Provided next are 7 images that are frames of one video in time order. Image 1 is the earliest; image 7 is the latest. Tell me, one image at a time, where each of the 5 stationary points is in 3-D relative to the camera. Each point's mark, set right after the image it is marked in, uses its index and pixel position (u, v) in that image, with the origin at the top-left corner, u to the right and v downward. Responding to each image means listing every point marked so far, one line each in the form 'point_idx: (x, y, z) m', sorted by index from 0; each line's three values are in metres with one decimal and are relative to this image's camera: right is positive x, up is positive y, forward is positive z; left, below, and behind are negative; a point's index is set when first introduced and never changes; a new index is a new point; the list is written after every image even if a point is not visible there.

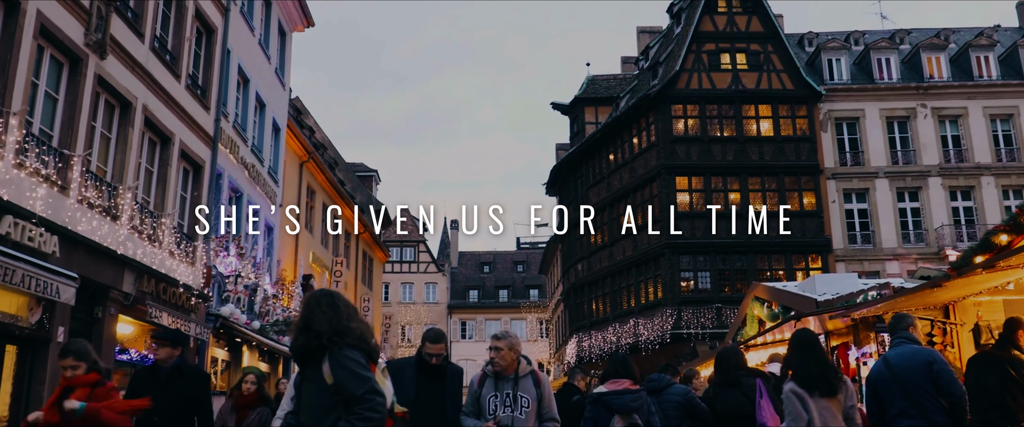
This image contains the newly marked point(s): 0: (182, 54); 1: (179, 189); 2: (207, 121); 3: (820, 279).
0: (-6.7, +3.2, +18.3) m
1: (-6.8, +0.5, +18.4) m
2: (-6.6, +2.0, +19.4) m
3: (+4.8, -0.9, +14.7) m
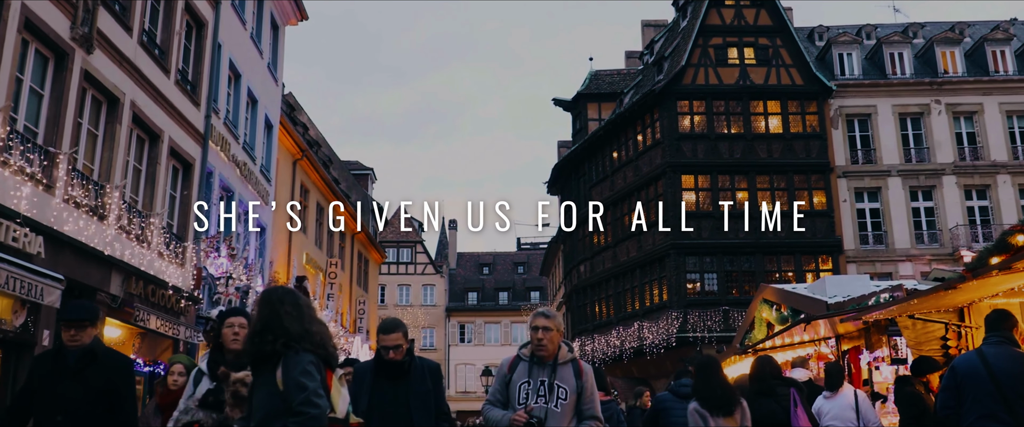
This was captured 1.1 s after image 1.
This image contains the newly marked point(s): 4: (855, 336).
0: (-6.7, +3.2, +17.6) m
1: (-6.8, +0.5, +17.7) m
2: (-6.6, +2.0, +18.8) m
3: (+4.8, -0.9, +14.0) m
4: (+5.1, -1.8, +13.7) m
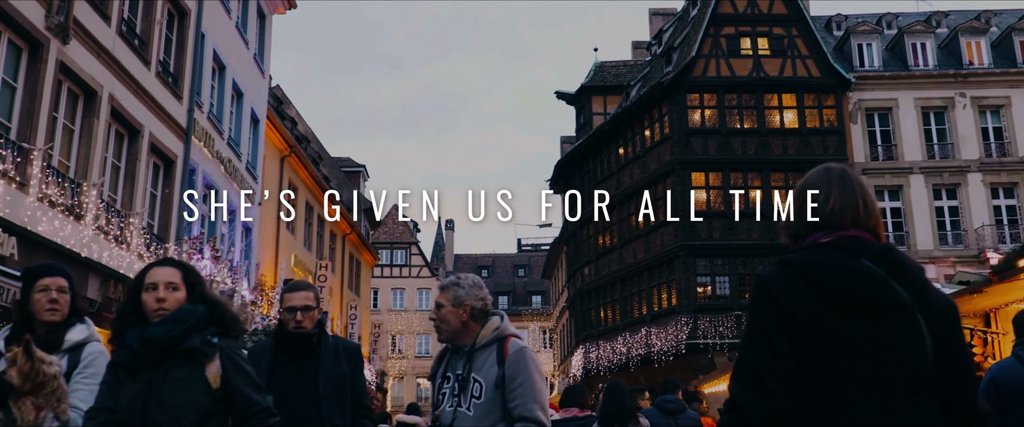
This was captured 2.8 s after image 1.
0: (-6.7, +3.2, +16.5) m
1: (-6.8, +0.5, +16.7) m
2: (-6.6, +2.0, +17.7) m
3: (+4.8, -1.0, +12.9) m
4: (+5.0, -1.8, +12.6) m
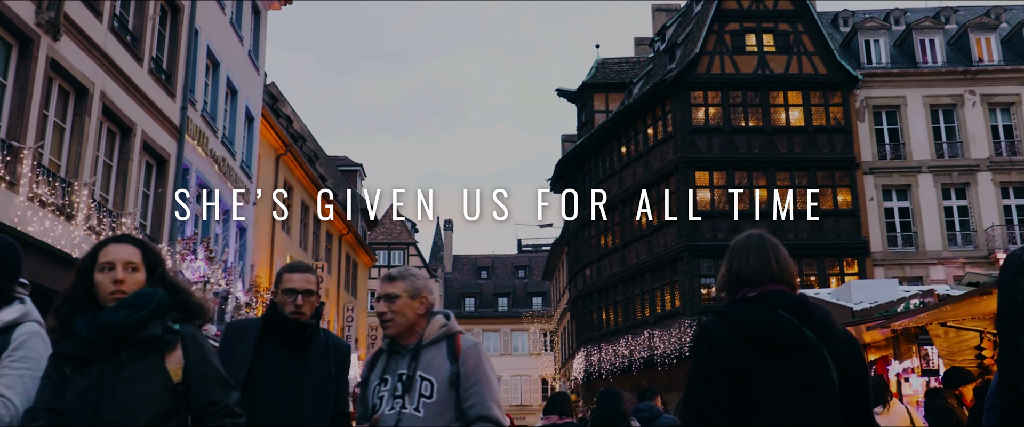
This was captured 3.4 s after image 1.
0: (-6.7, +3.2, +16.2) m
1: (-6.8, +0.5, +16.3) m
2: (-6.6, +2.0, +17.3) m
3: (+4.8, -1.0, +12.5) m
4: (+5.0, -1.8, +12.2) m
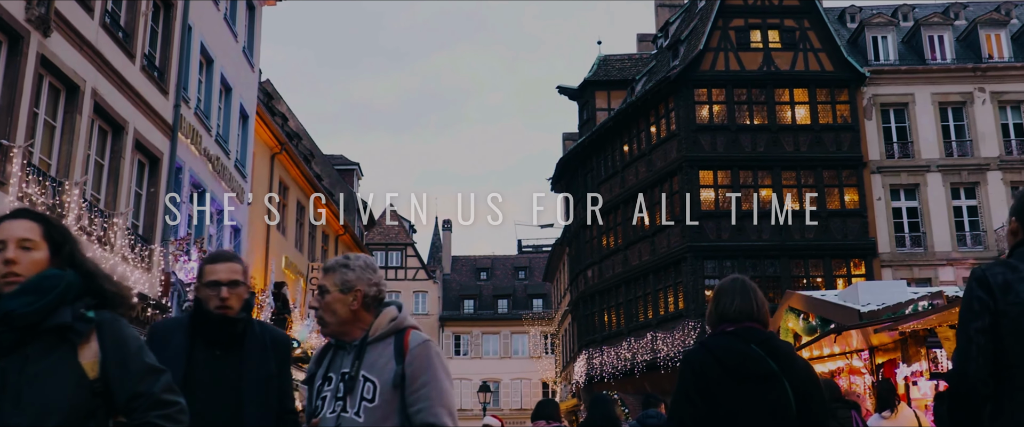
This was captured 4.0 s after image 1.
0: (-6.7, +3.2, +15.8) m
1: (-6.8, +0.5, +15.9) m
2: (-6.6, +2.0, +16.9) m
3: (+4.8, -1.0, +12.1) m
4: (+5.0, -1.8, +11.8) m
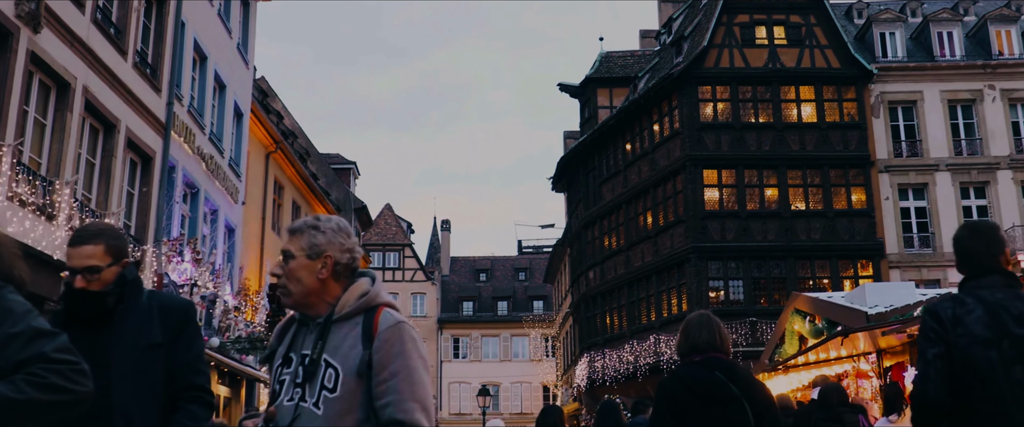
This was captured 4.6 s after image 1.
0: (-6.7, +3.2, +15.4) m
1: (-6.8, +0.5, +15.5) m
2: (-6.6, +2.0, +16.5) m
3: (+4.8, -1.0, +11.8) m
4: (+5.0, -1.8, +11.4) m
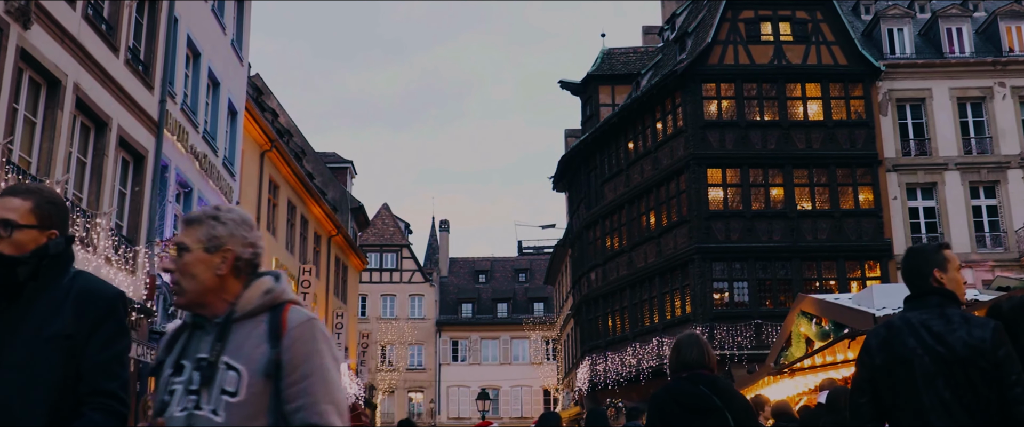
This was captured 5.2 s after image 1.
0: (-6.7, +3.2, +15.0) m
1: (-6.8, +0.5, +15.2) m
2: (-6.6, +2.0, +16.2) m
3: (+4.8, -1.0, +11.4) m
4: (+5.0, -1.8, +11.1) m
